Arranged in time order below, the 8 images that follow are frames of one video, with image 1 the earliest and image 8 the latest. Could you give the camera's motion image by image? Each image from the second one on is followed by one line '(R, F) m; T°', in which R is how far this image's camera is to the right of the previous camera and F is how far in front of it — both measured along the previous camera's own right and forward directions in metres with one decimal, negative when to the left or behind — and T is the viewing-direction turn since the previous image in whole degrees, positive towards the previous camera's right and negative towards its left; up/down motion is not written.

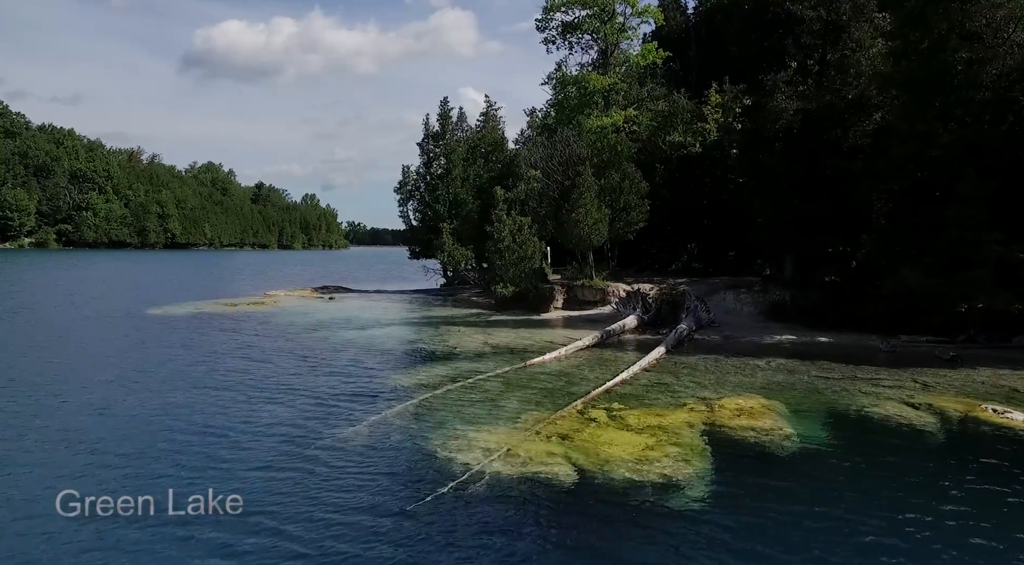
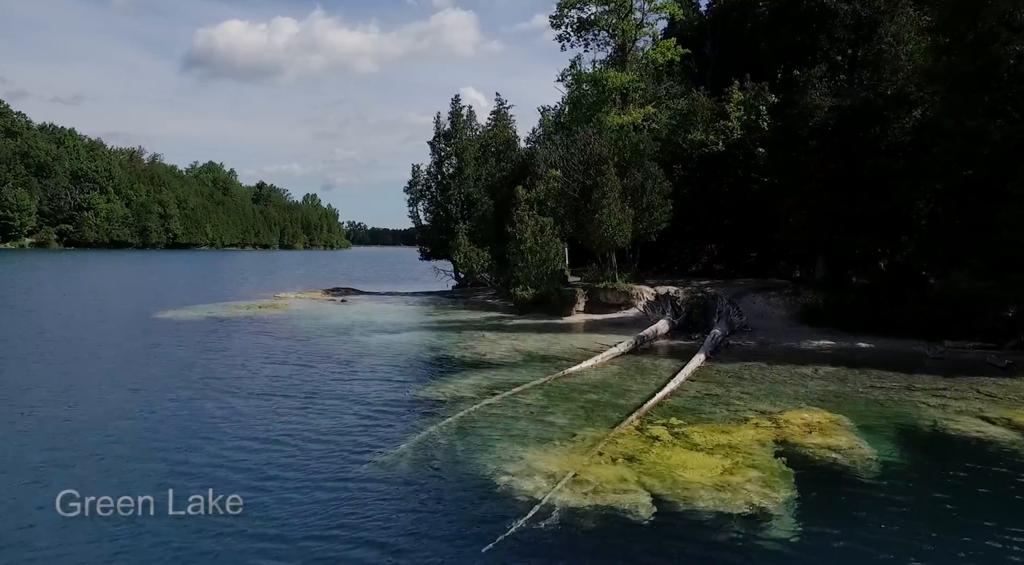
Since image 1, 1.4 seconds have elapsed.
(-0.9, +1.0) m; 0°
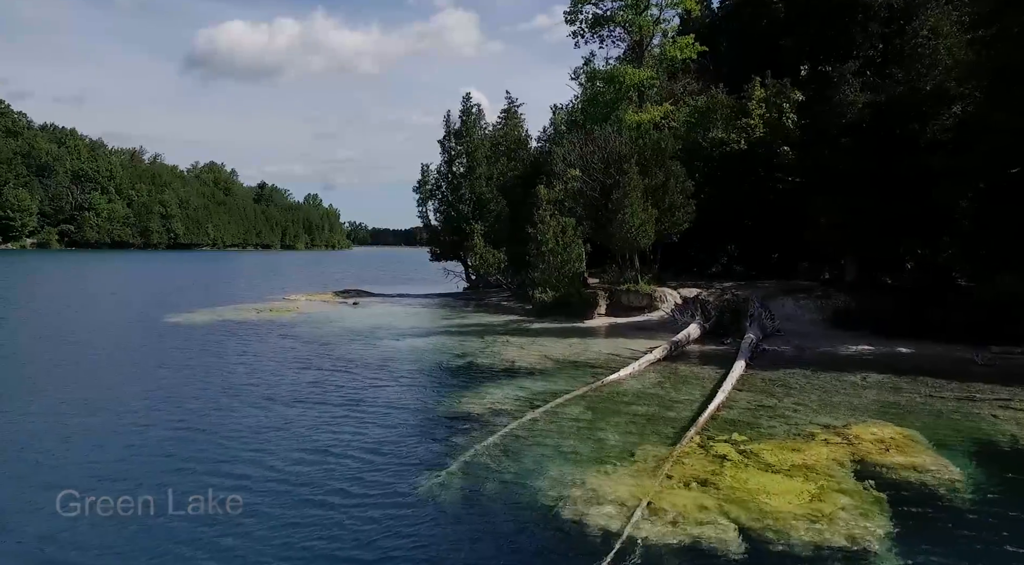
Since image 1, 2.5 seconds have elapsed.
(-0.8, +1.0) m; 0°
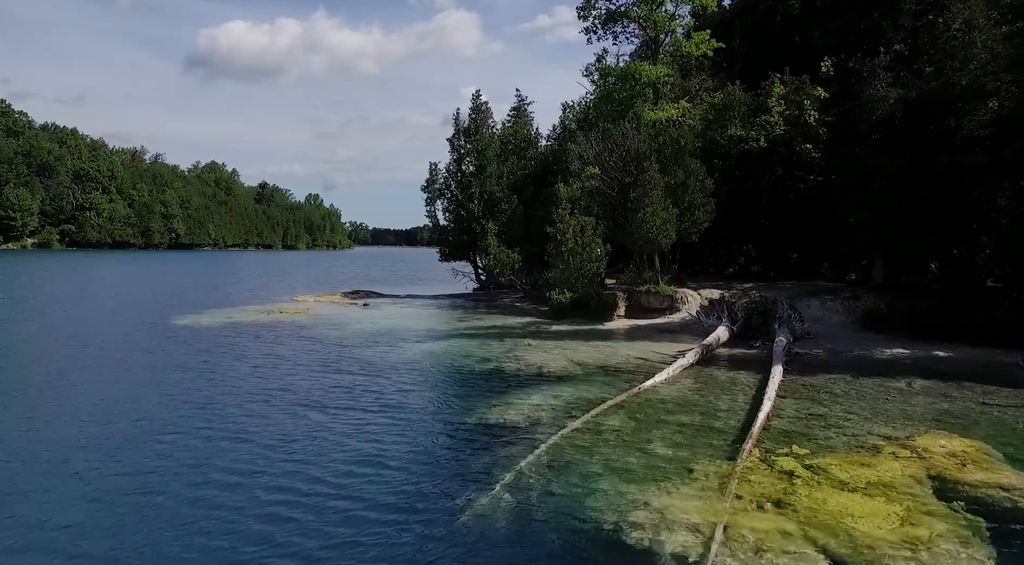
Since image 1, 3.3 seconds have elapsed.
(-0.7, +0.8) m; 0°
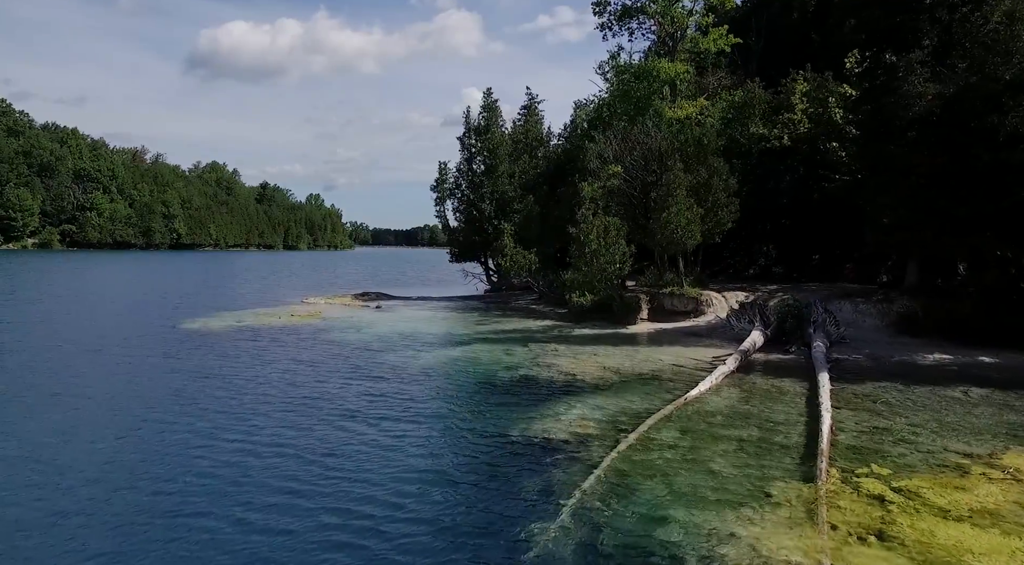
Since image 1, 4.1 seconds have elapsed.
(-0.8, +0.9) m; 0°
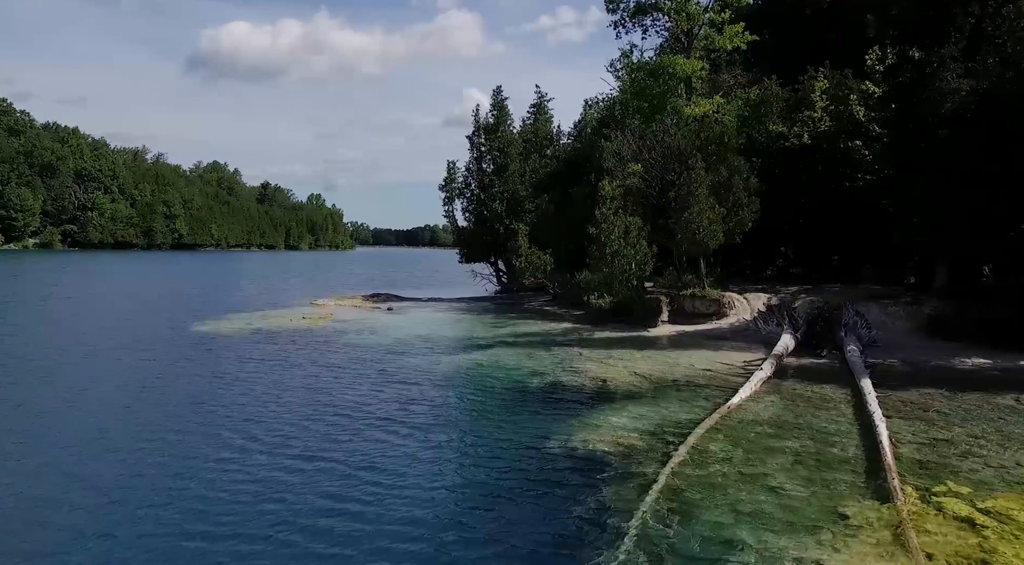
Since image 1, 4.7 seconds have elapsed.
(-0.7, +0.7) m; 0°
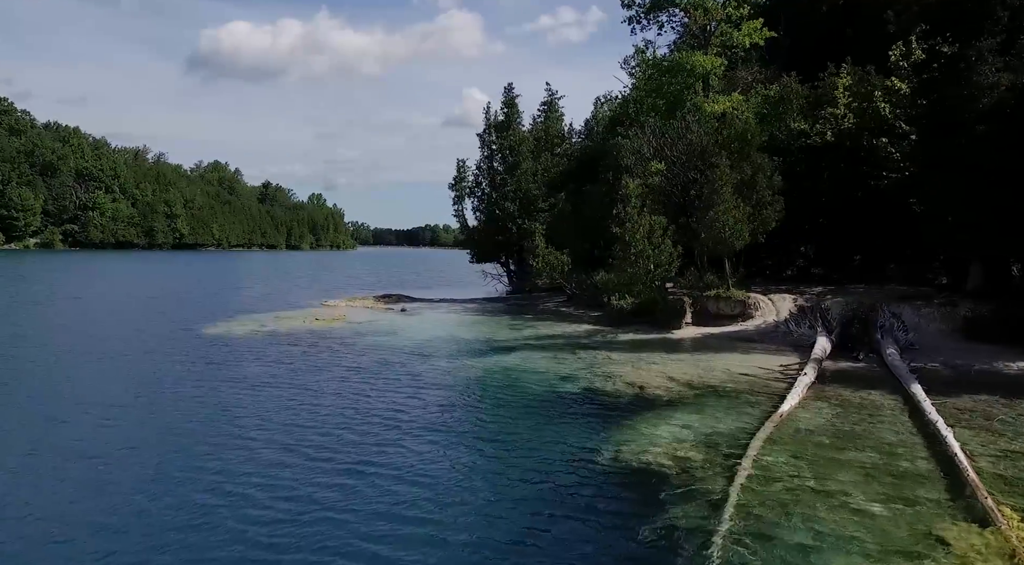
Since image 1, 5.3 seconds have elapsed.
(-0.7, +0.8) m; 0°
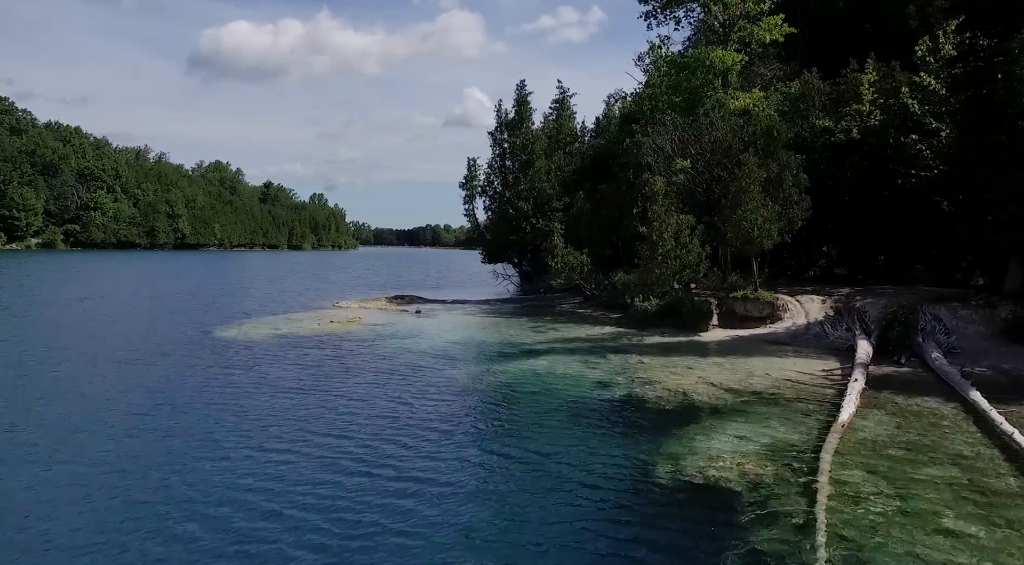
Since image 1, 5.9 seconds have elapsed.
(-0.8, +0.8) m; 0°
